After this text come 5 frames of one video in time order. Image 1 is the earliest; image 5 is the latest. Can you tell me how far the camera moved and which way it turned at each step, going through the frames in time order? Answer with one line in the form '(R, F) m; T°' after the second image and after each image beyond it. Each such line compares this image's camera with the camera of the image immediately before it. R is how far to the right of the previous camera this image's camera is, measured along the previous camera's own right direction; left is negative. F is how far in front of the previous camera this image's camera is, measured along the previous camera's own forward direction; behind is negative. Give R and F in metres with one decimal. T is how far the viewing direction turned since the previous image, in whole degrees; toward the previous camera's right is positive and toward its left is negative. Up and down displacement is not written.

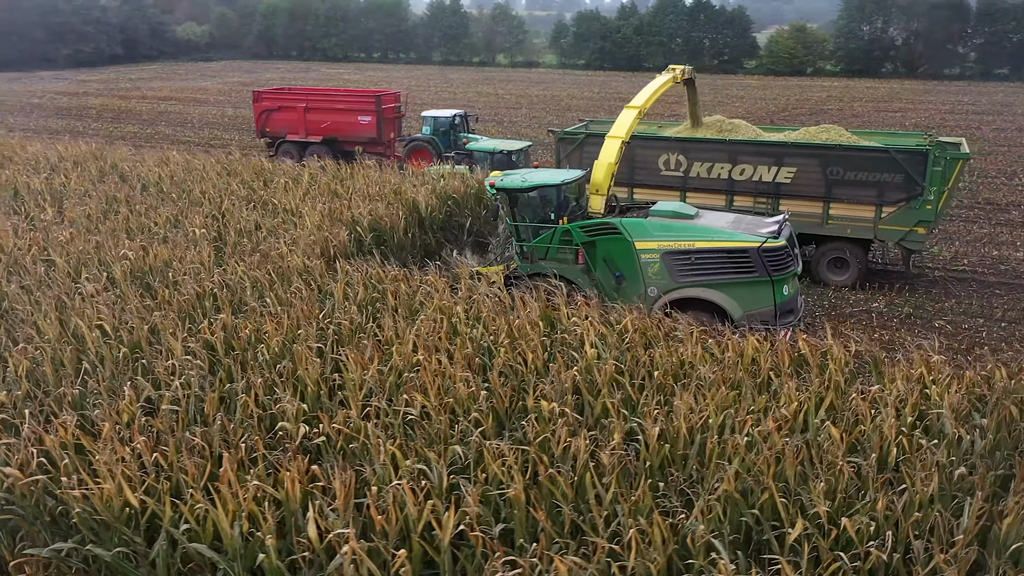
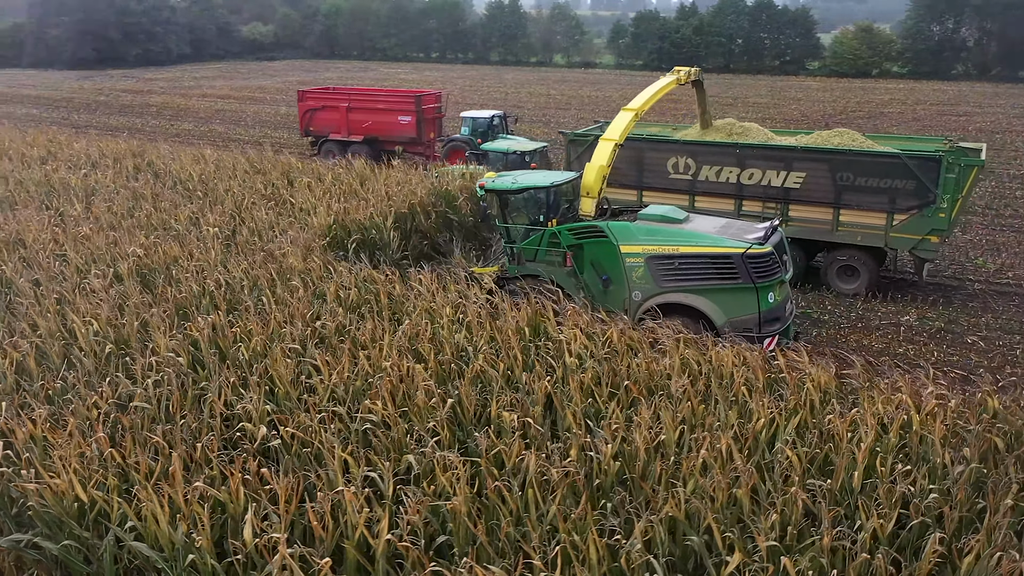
(+0.4, +0.1) m; -4°
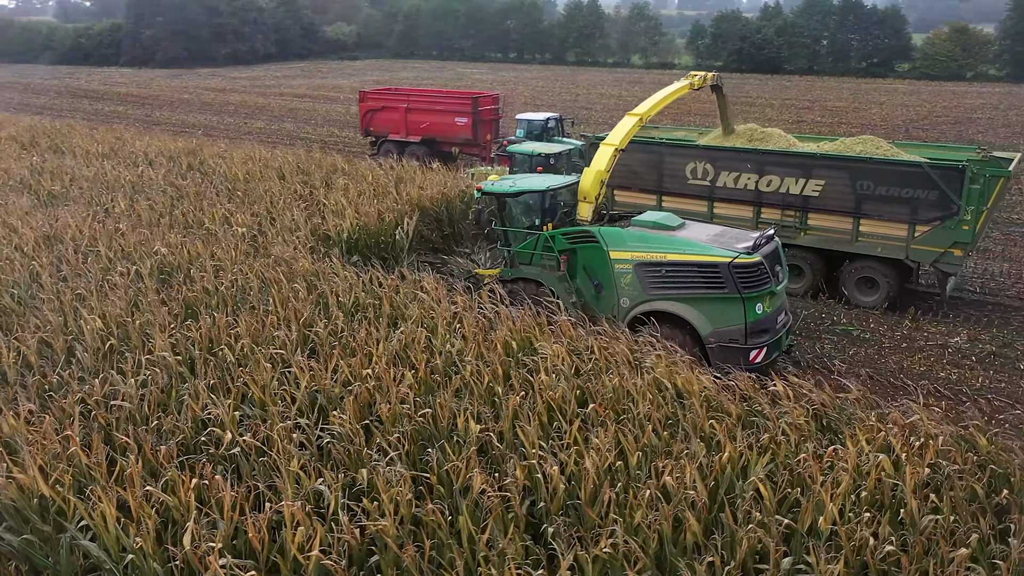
(+0.5, +0.1) m; -5°
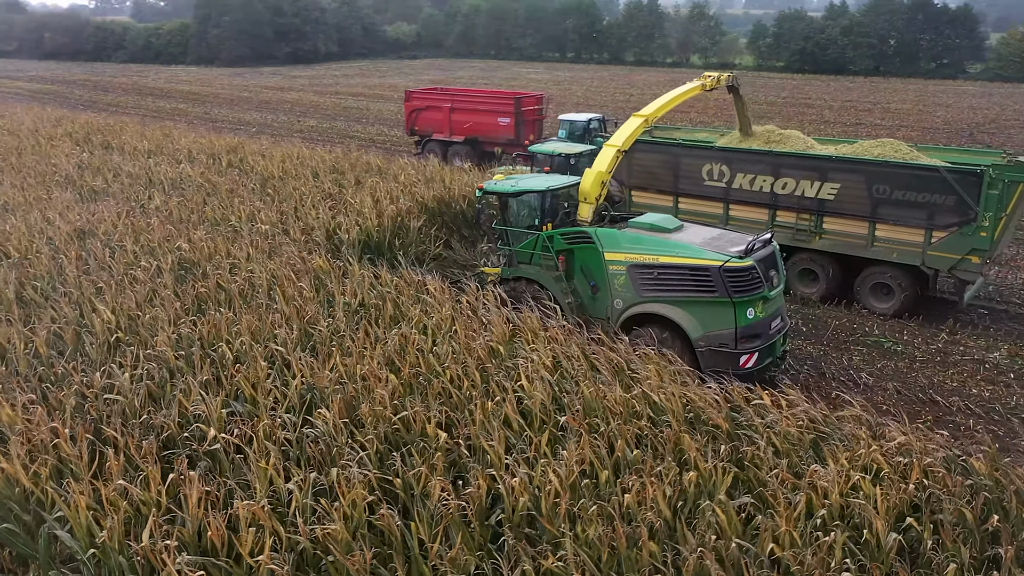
(+0.4, +0.1) m; -4°
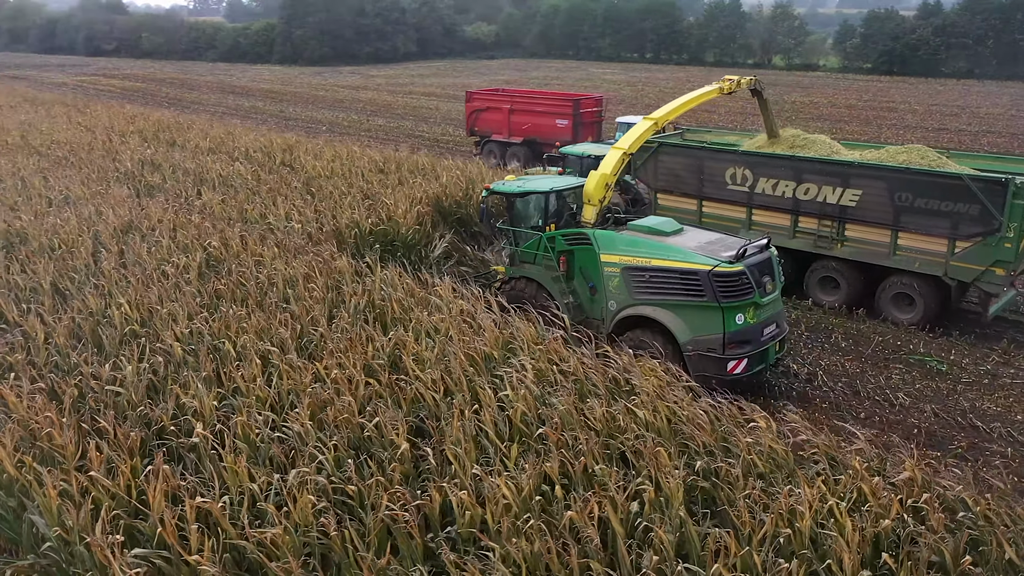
(+0.5, +0.1) m; -5°
